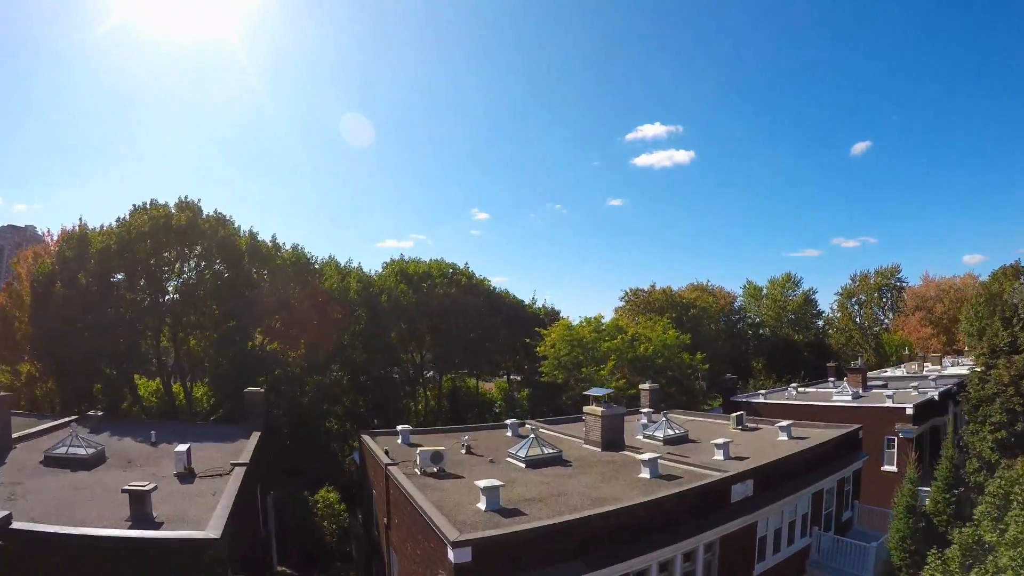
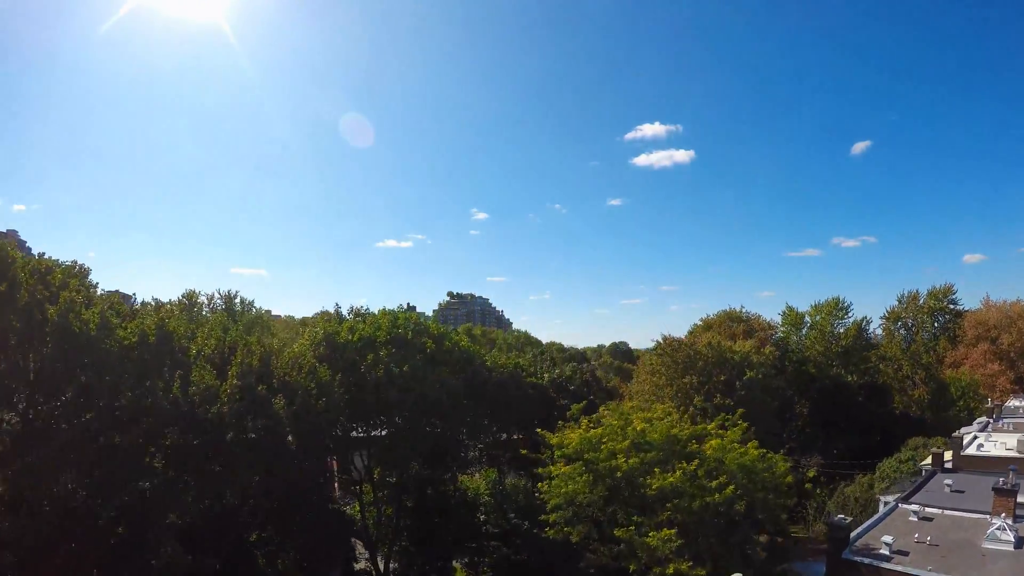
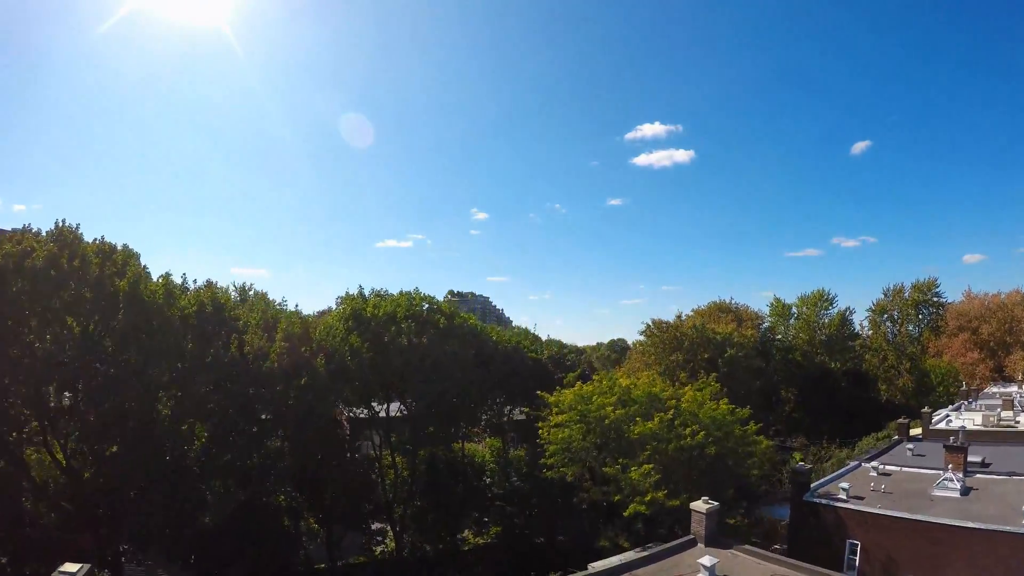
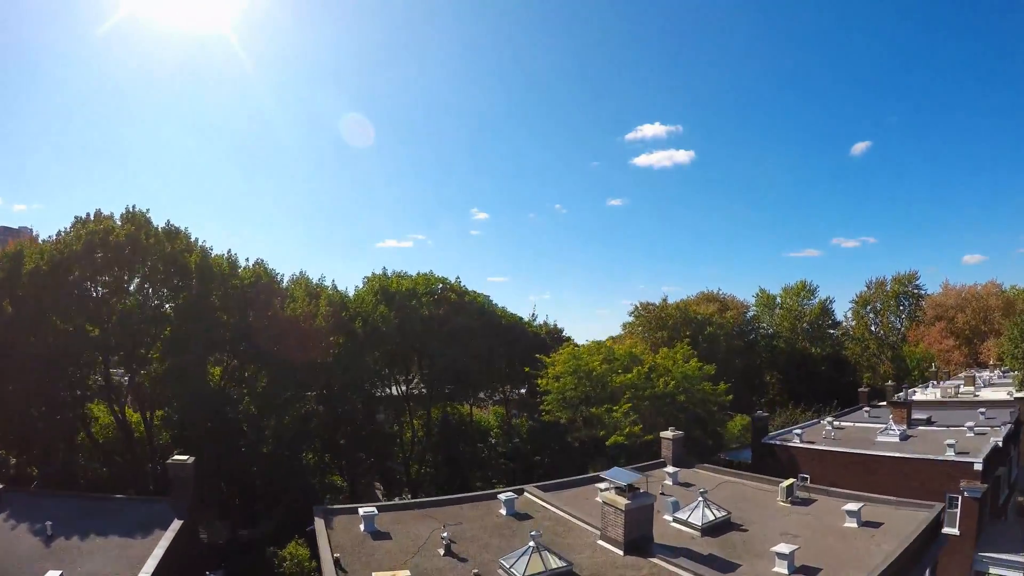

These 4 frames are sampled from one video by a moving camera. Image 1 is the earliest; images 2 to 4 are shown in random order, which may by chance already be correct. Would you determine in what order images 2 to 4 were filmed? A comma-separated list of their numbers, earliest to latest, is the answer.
4, 3, 2
